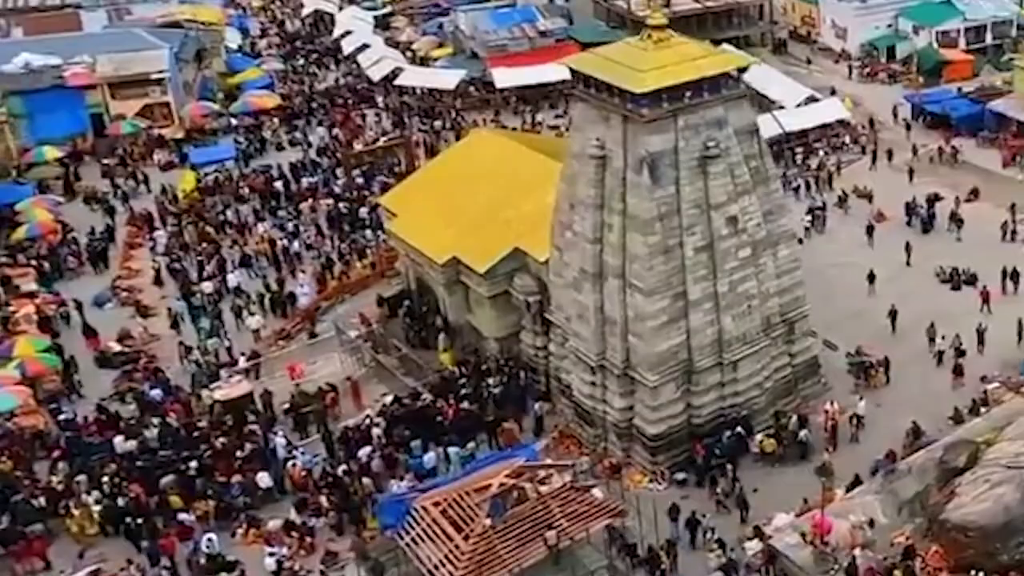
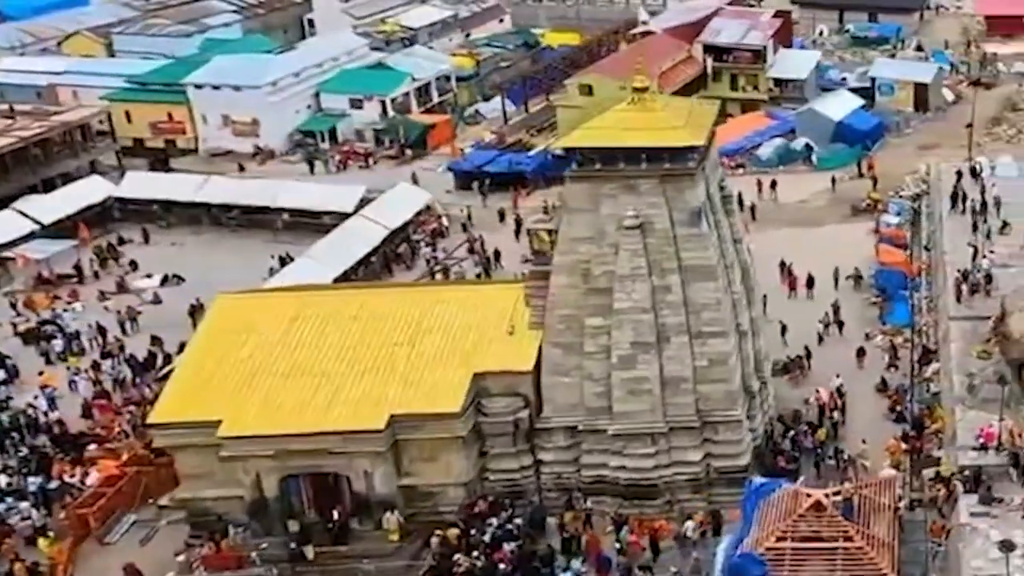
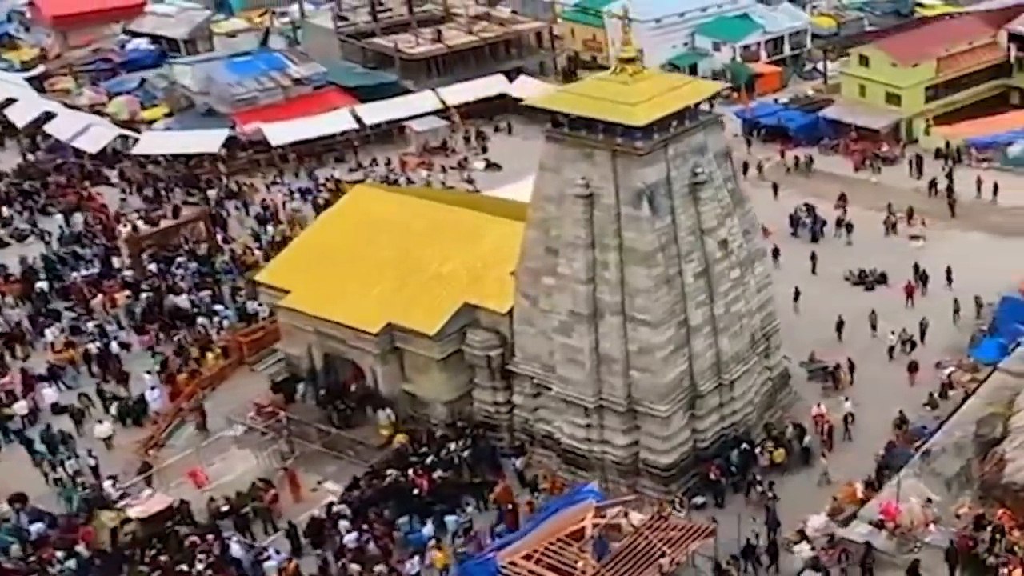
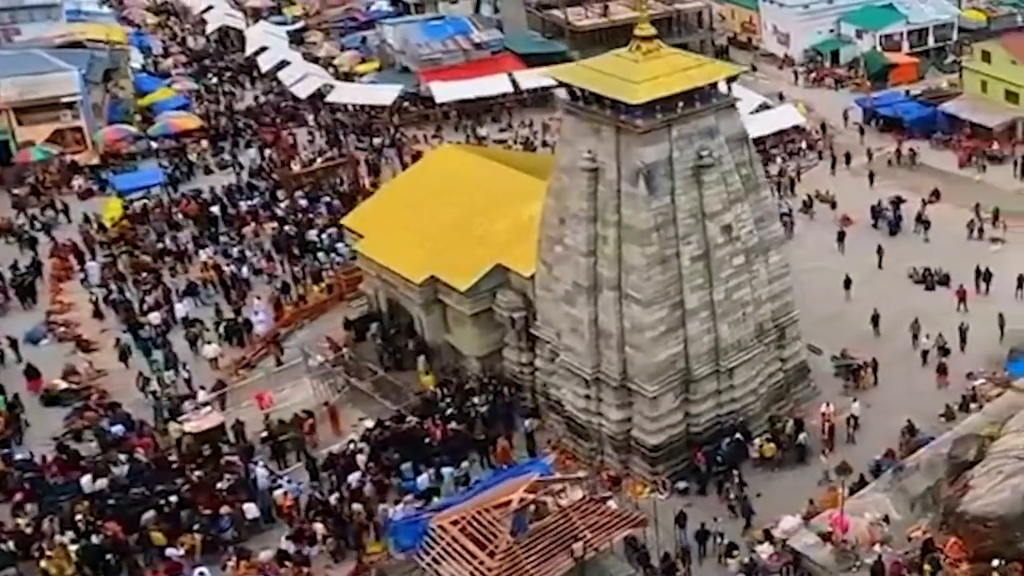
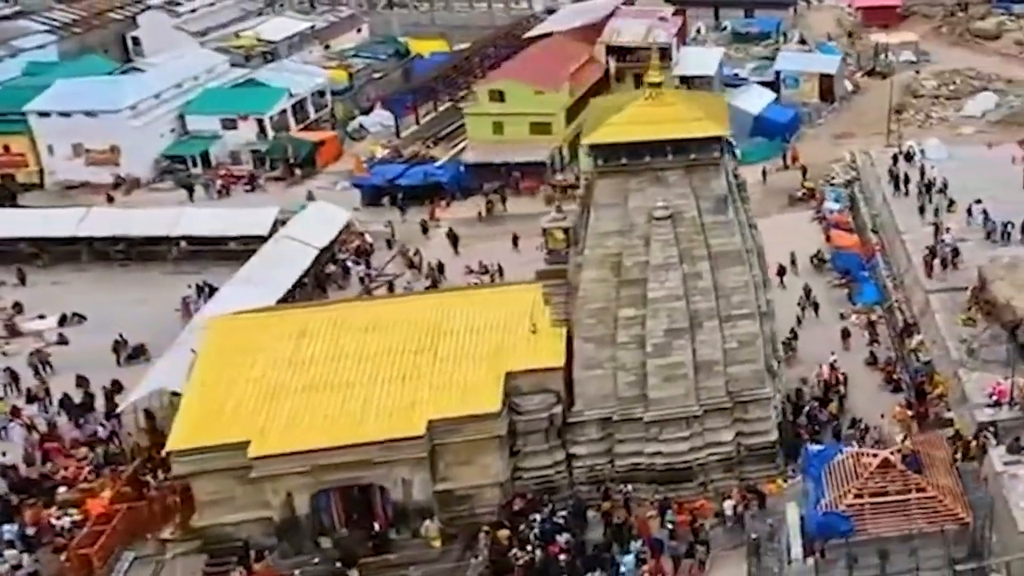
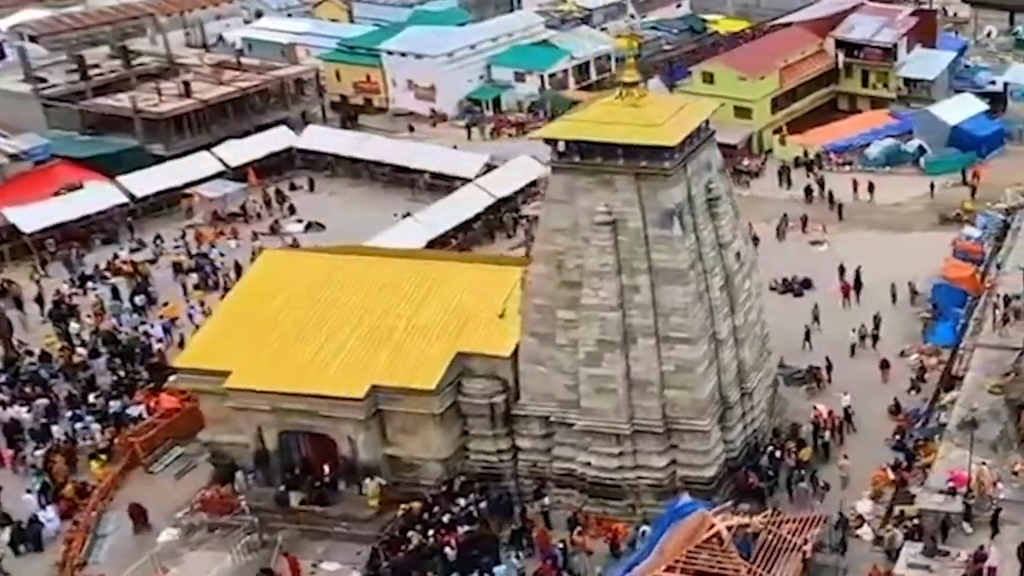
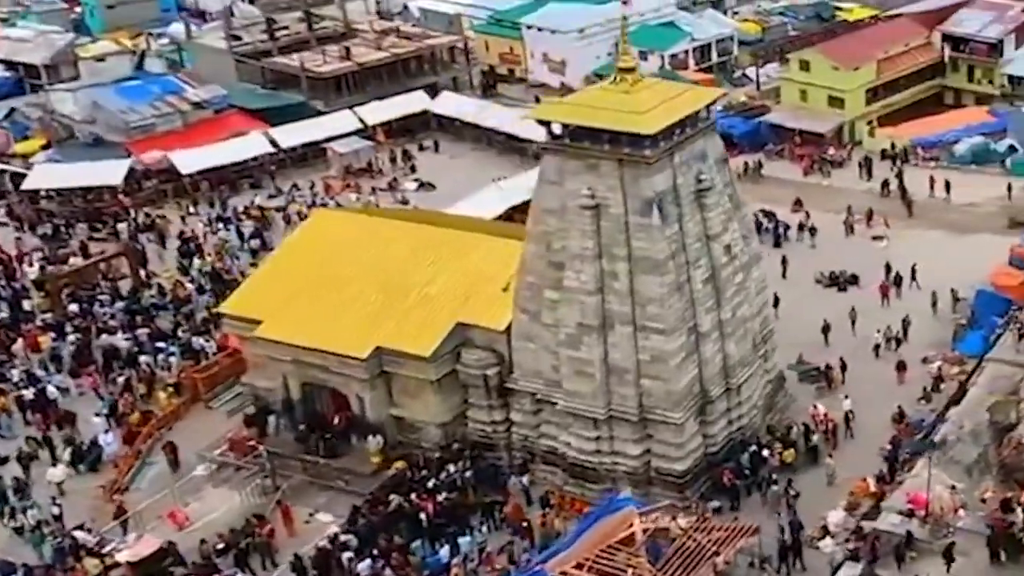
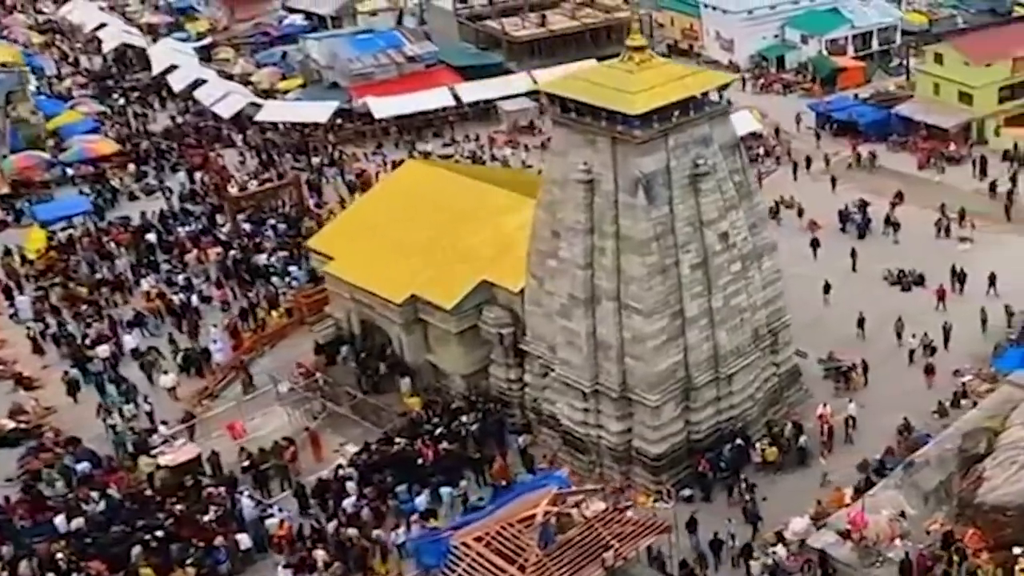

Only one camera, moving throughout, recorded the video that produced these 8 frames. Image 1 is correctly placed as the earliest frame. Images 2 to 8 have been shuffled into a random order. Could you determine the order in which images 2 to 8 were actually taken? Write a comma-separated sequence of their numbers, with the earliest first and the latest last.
4, 8, 3, 7, 6, 2, 5
